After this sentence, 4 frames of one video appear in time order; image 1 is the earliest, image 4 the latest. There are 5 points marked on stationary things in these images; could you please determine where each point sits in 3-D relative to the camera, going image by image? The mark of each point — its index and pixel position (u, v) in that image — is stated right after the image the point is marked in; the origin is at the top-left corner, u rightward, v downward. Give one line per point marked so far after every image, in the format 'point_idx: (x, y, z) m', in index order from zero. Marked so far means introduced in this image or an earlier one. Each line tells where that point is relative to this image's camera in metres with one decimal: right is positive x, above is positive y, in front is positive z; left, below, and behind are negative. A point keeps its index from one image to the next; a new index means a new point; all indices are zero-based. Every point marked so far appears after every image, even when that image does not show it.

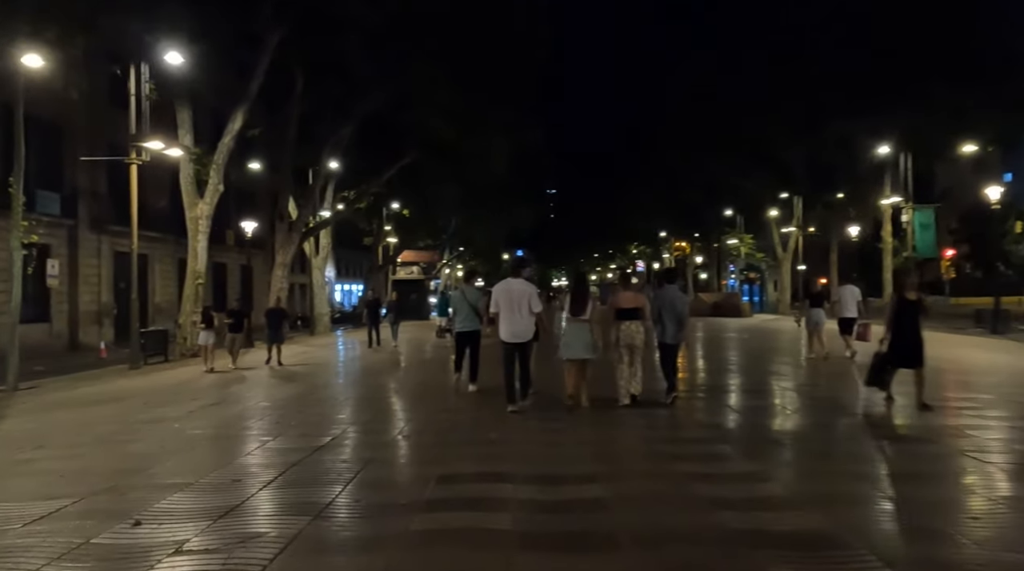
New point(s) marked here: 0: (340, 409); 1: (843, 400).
0: (-2.5, -1.9, +13.8) m
1: (+5.0, -1.8, +15.0) m
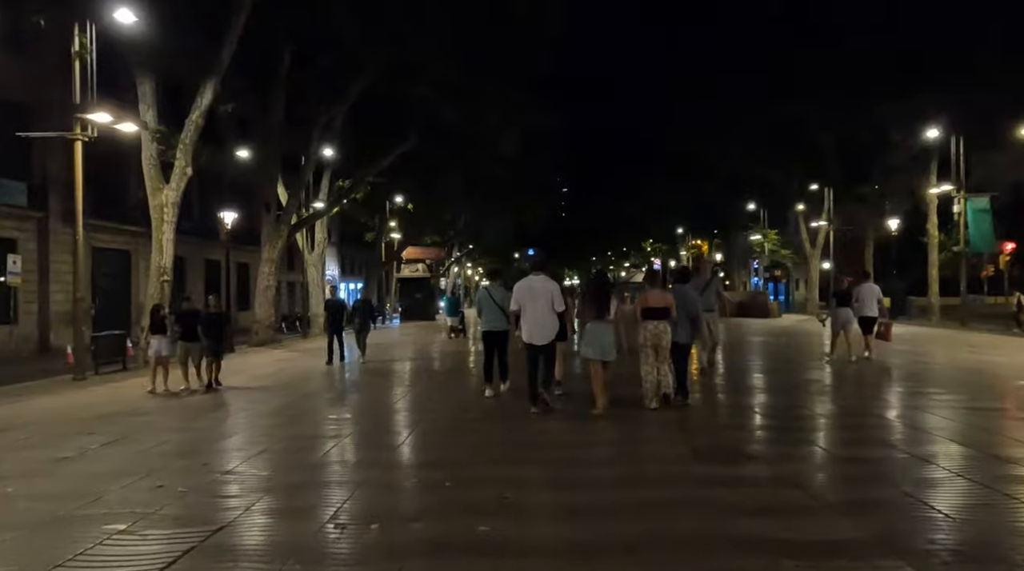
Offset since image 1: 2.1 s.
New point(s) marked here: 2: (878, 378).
0: (-2.3, -1.8, +12.3) m
1: (+5.2, -1.8, +13.3) m
2: (+6.5, -1.7, +16.9) m
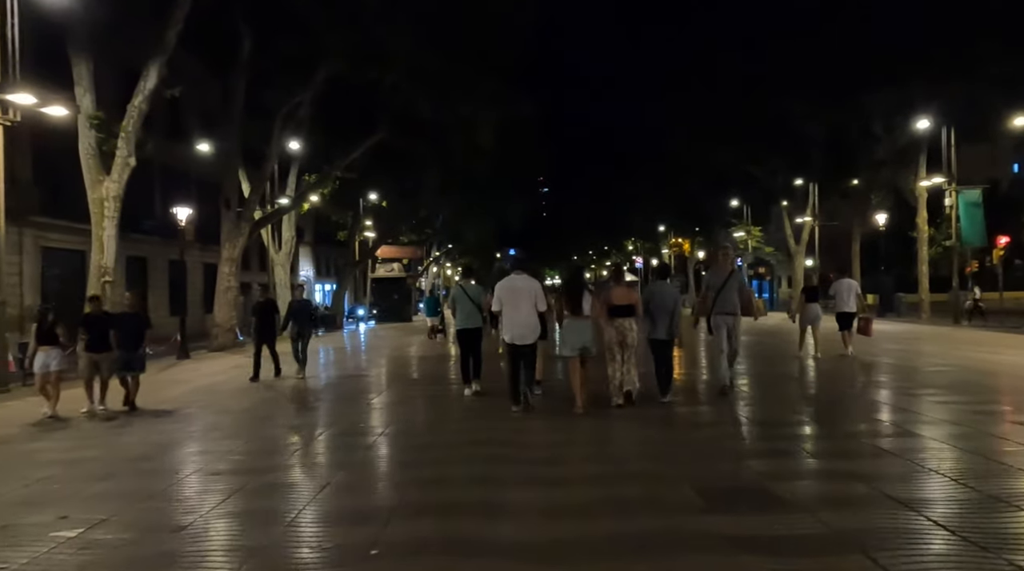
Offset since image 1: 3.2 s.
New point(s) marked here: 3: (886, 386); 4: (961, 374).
0: (-2.6, -1.8, +11.5) m
1: (+4.9, -1.7, +12.7) m
2: (+6.1, -1.6, +16.3) m
3: (+6.0, -1.7, +15.2) m
4: (+7.8, -1.6, +16.2) m
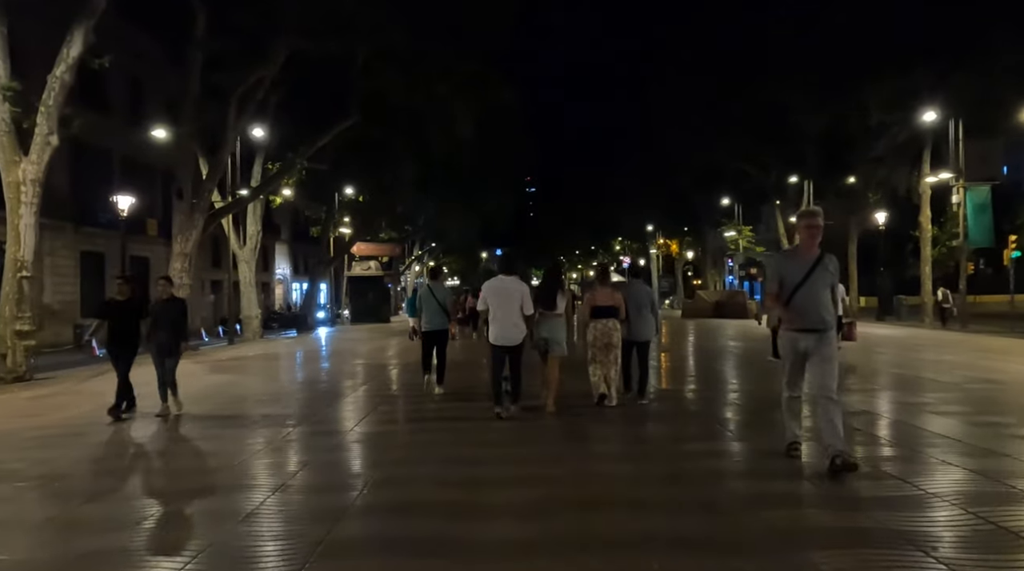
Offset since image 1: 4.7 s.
0: (-2.9, -1.8, +10.3) m
1: (+4.6, -1.7, +11.7) m
2: (+5.8, -1.7, +15.3) m
3: (+5.7, -1.7, +14.2) m
4: (+7.4, -1.6, +15.2) m
